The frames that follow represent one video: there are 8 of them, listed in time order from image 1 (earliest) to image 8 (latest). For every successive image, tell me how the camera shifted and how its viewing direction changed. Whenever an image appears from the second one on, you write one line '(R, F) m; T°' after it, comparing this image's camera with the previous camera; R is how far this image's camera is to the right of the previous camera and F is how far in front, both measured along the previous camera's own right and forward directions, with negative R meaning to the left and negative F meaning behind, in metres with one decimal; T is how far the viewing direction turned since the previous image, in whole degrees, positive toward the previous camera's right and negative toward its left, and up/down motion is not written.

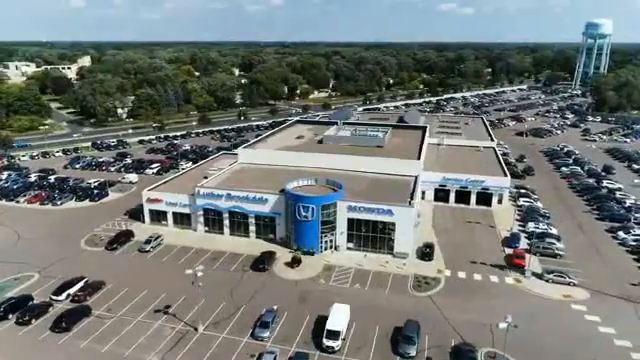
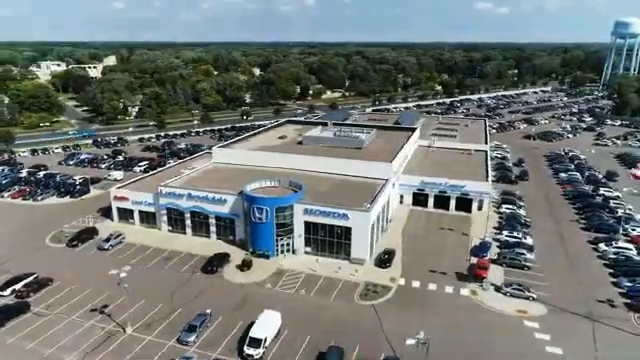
(+6.6, +1.3) m; -4°
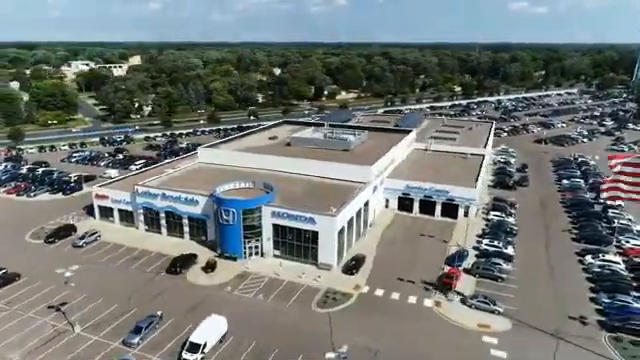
(+5.2, +1.0) m; -4°
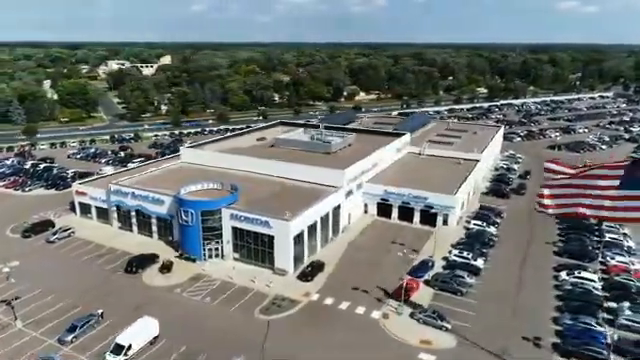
(+6.5, +1.2) m; -4°
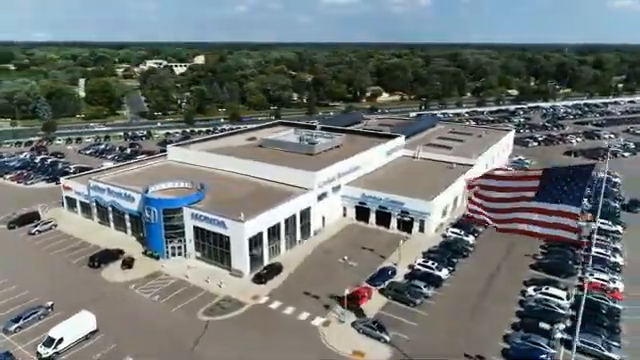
(+6.7, +1.0) m; -5°
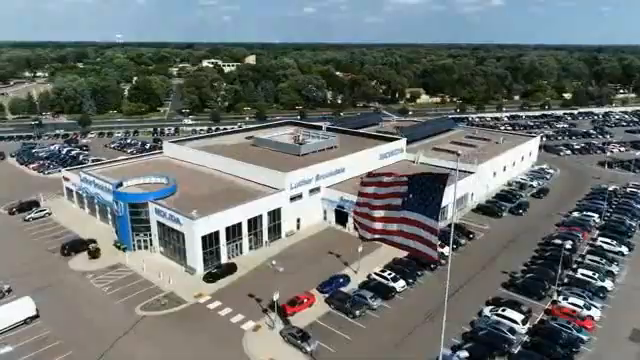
(+8.5, +1.6) m; -7°
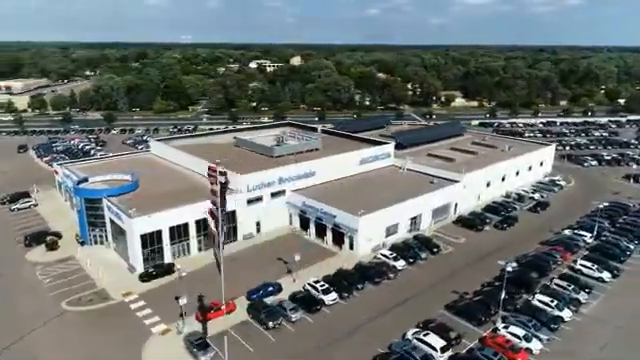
(+9.4, +2.0) m; -7°
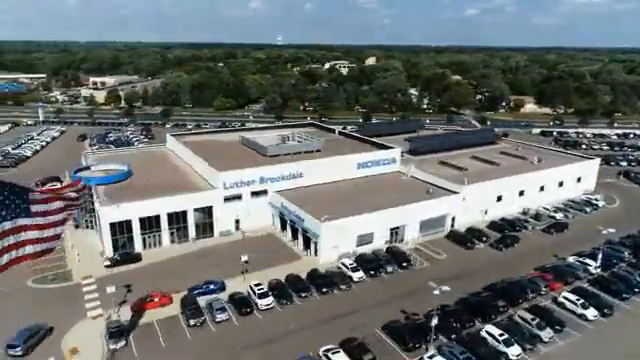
(+10.4, +2.1) m; -11°
